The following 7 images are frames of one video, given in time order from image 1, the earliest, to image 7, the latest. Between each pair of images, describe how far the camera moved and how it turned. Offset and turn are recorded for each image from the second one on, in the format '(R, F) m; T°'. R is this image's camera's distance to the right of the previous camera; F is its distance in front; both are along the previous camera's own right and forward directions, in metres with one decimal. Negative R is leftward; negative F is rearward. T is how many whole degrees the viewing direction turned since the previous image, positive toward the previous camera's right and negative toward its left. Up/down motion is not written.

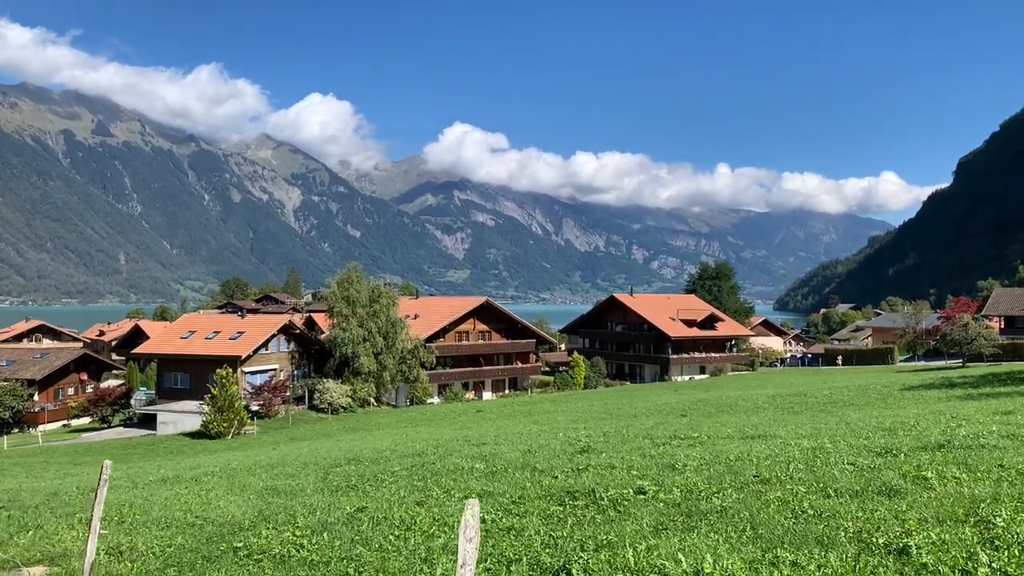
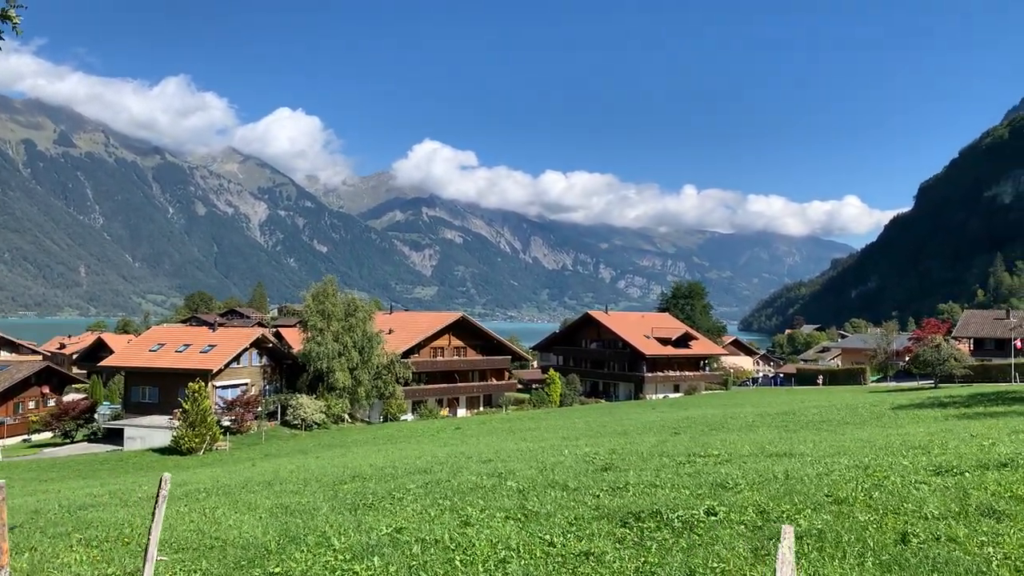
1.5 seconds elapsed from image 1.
(-0.6, +0.4) m; +2°
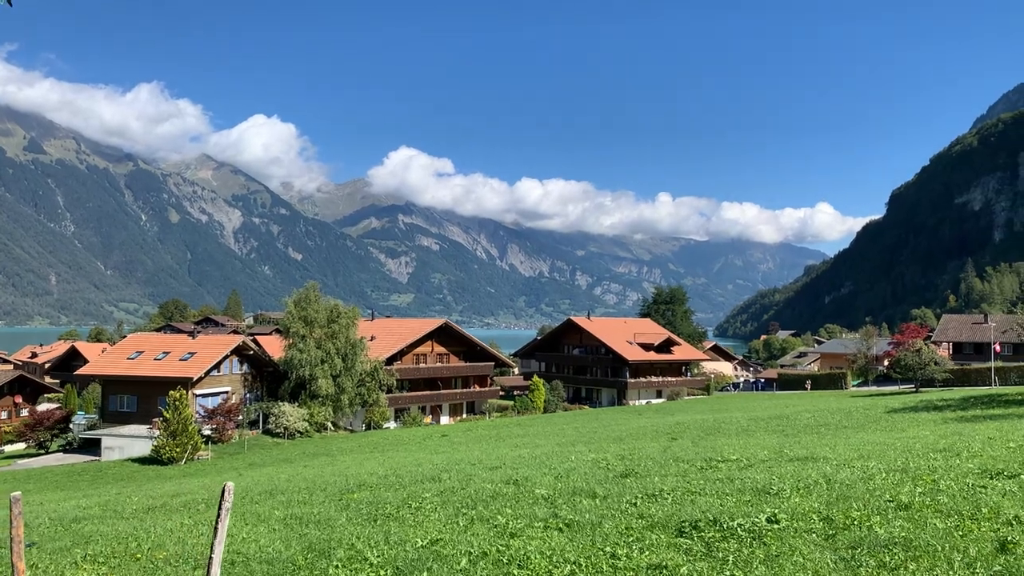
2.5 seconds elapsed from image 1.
(-0.5, +0.3) m; +2°
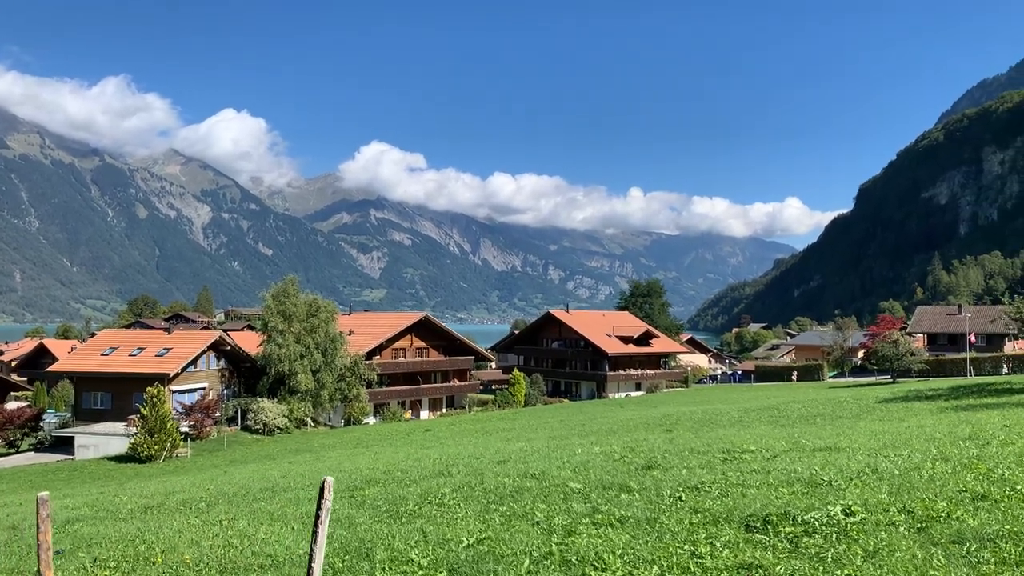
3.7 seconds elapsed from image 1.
(-0.5, +0.3) m; +2°
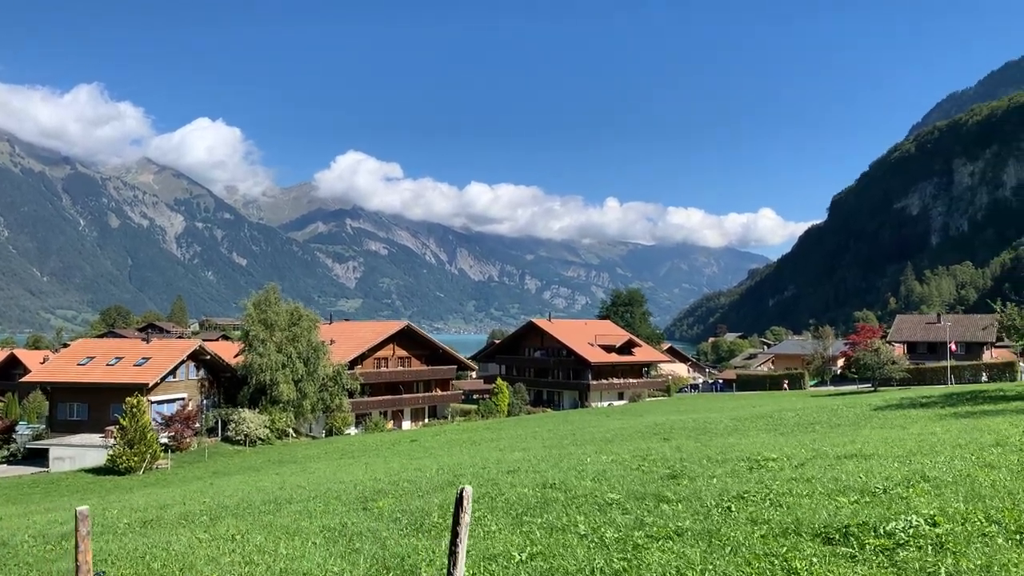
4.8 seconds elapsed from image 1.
(-0.5, +0.3) m; +2°
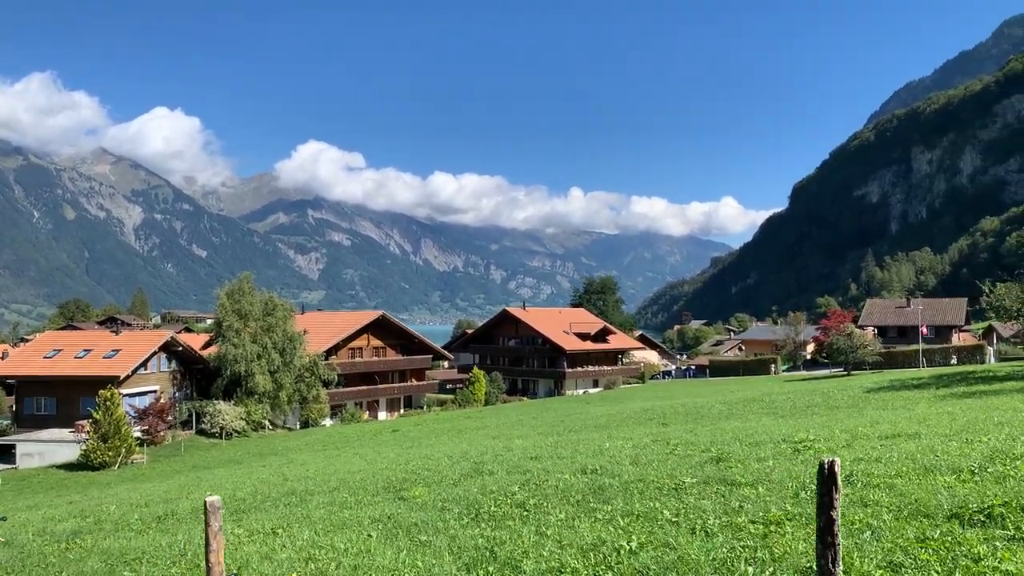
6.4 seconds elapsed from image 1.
(-0.8, +0.4) m; +2°
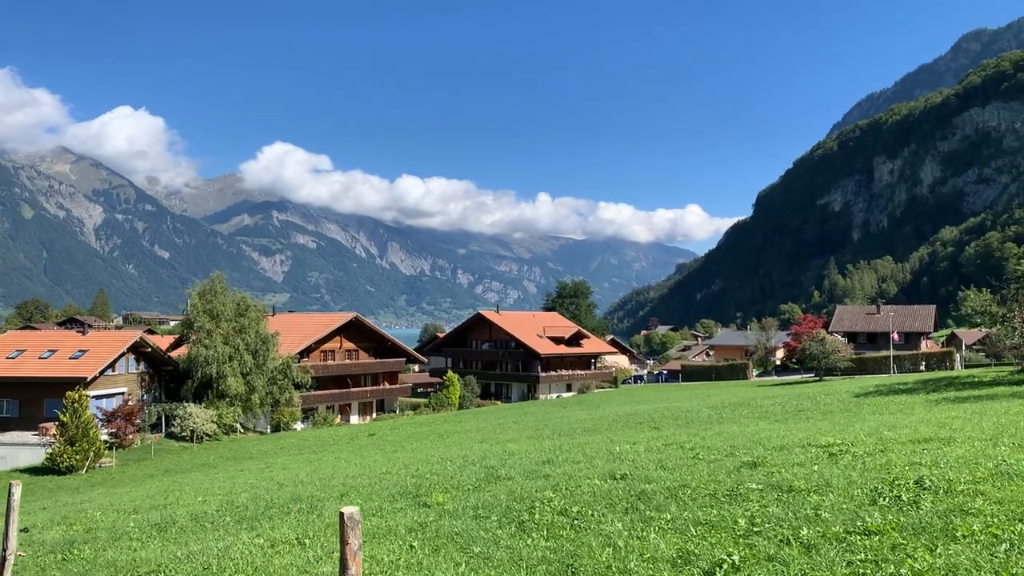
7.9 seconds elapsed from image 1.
(-0.7, +0.4) m; +2°
